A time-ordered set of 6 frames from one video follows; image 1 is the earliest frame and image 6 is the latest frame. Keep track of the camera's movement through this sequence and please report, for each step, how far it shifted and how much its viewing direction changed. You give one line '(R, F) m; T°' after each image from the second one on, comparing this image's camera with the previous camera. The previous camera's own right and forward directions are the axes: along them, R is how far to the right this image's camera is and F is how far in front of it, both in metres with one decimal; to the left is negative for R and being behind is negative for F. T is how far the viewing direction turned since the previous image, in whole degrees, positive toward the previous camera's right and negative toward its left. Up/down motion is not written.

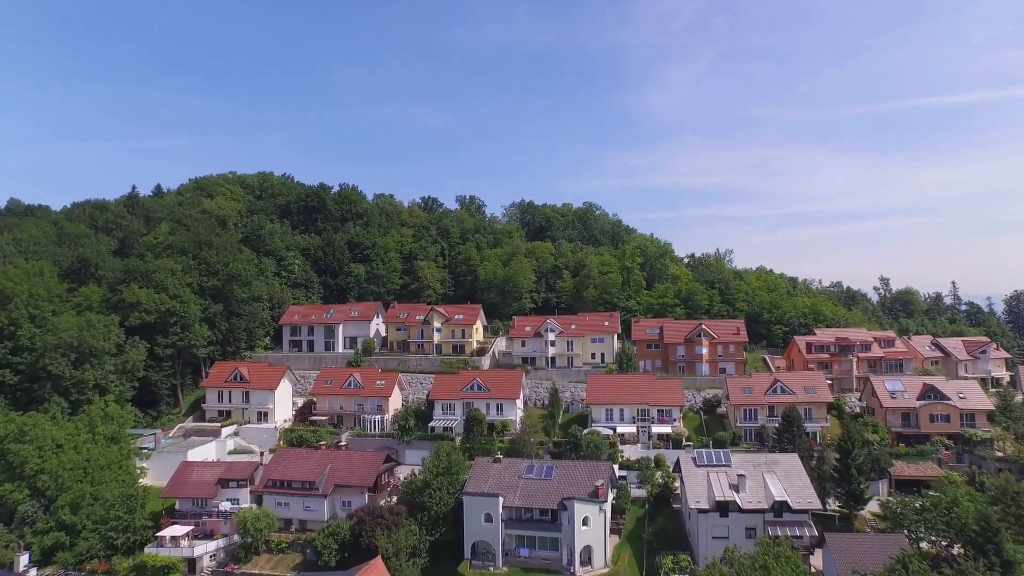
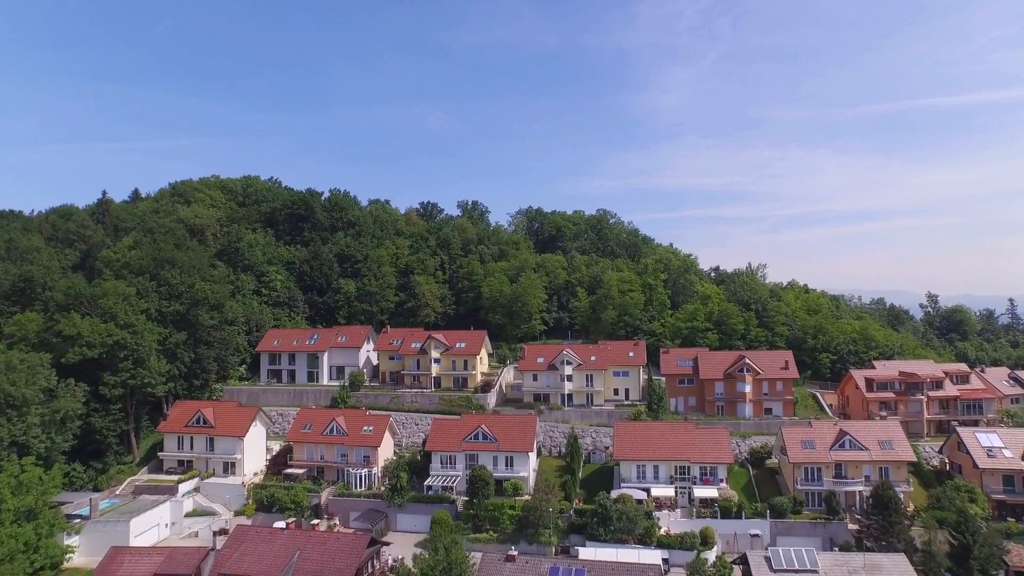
(-0.5, +7.4) m; 0°
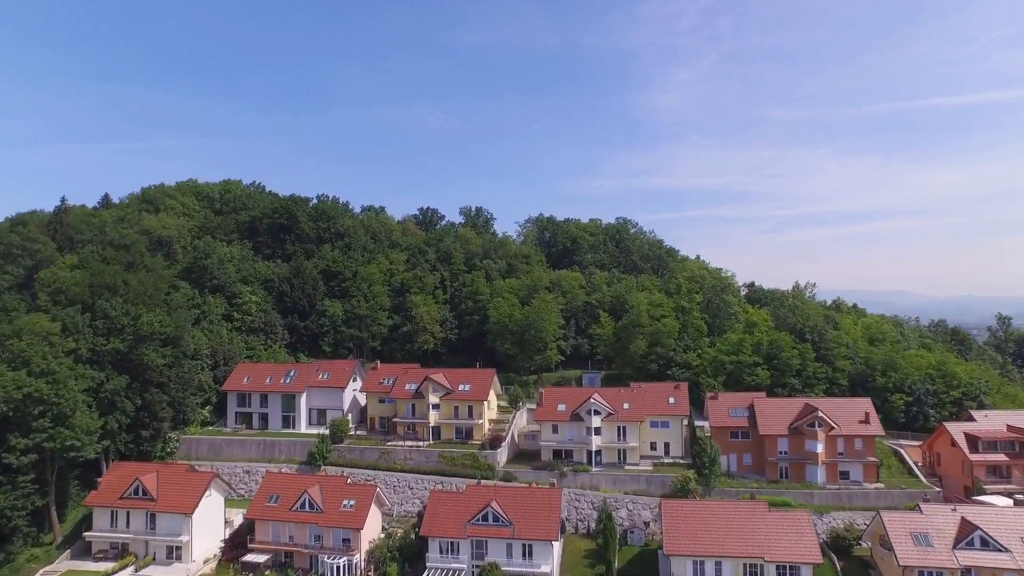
(-0.7, +8.4) m; 0°
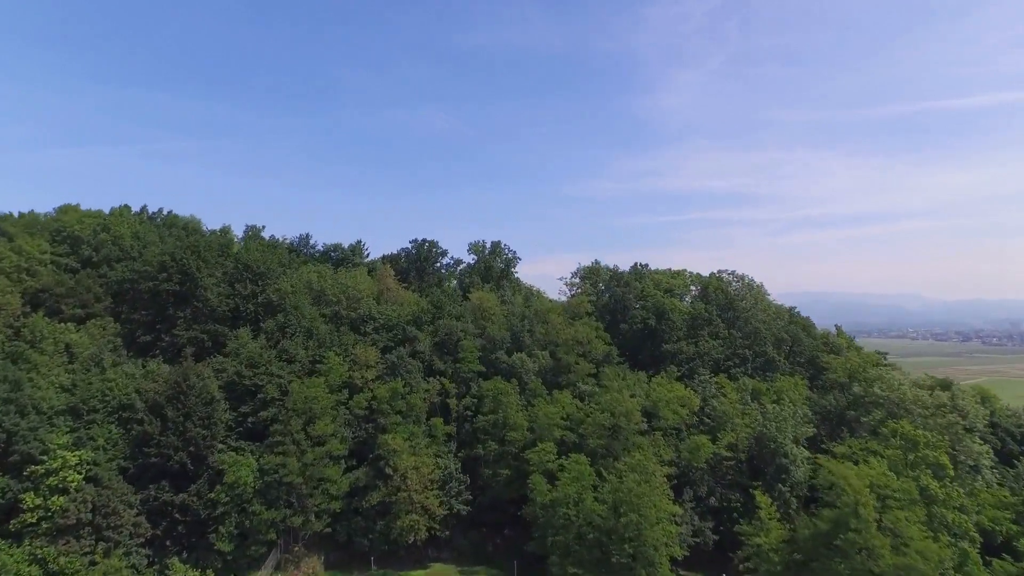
(-2.3, +26.2) m; 0°
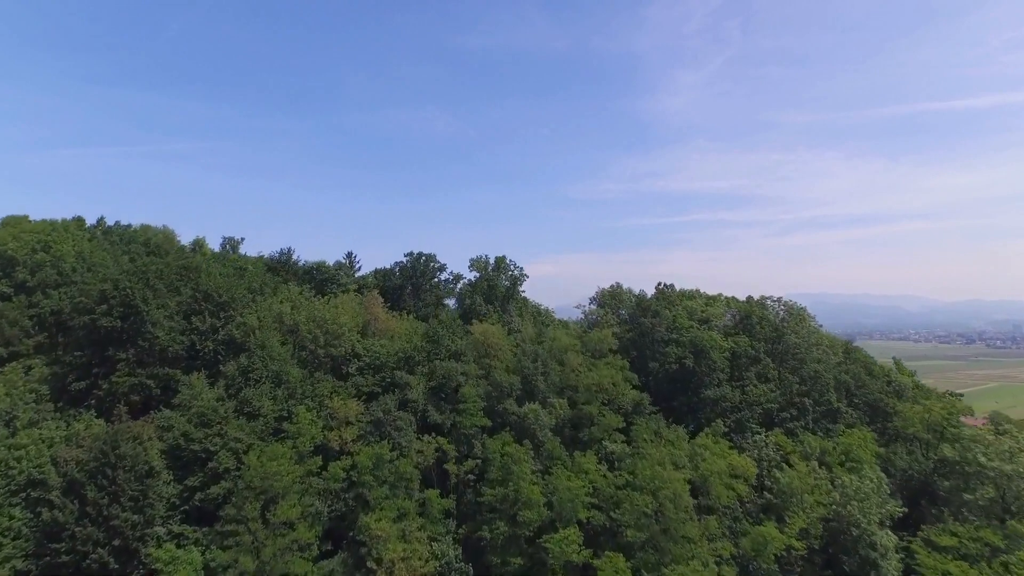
(-0.5, +6.5) m; 0°
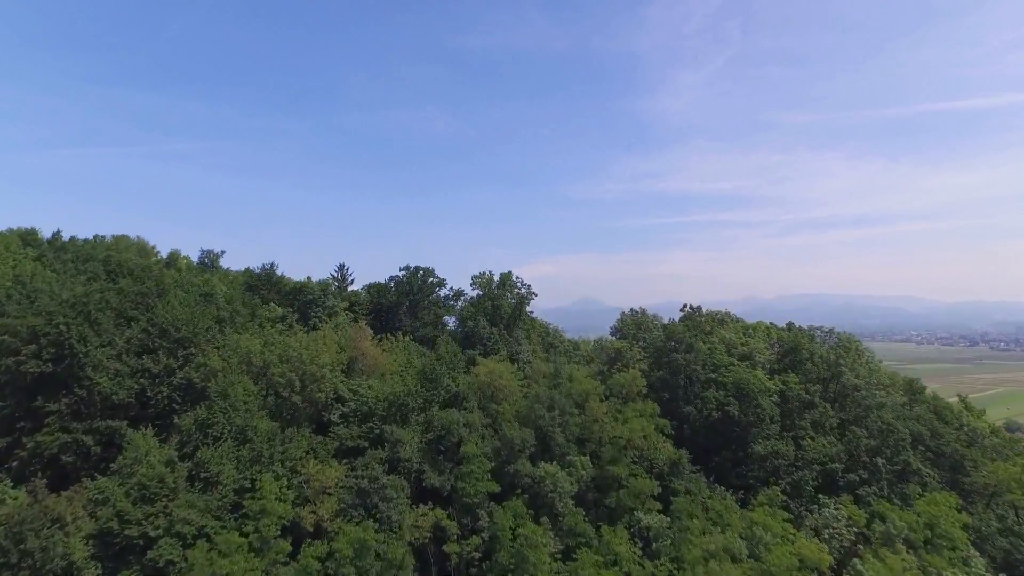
(-0.4, +5.3) m; 0°
